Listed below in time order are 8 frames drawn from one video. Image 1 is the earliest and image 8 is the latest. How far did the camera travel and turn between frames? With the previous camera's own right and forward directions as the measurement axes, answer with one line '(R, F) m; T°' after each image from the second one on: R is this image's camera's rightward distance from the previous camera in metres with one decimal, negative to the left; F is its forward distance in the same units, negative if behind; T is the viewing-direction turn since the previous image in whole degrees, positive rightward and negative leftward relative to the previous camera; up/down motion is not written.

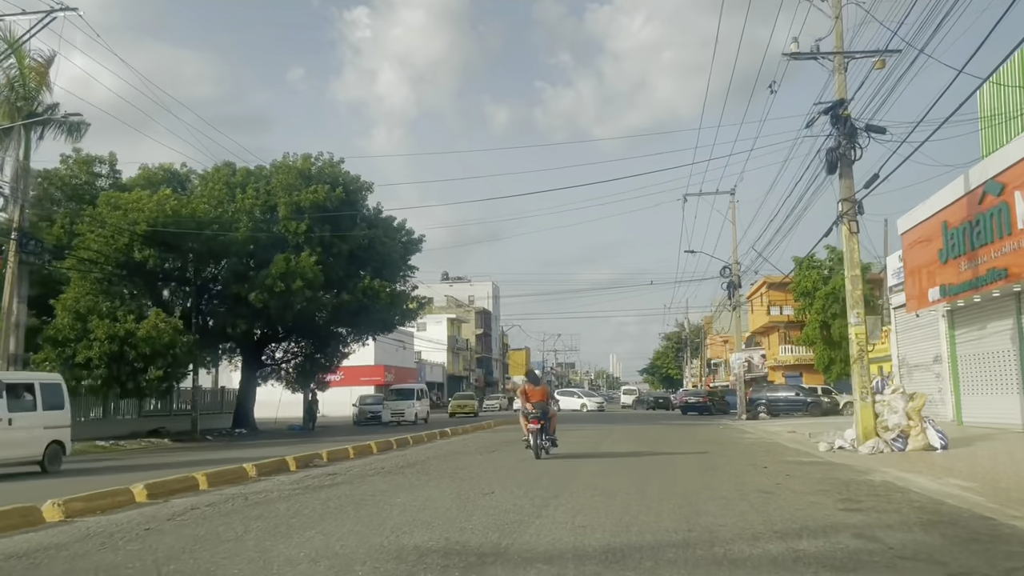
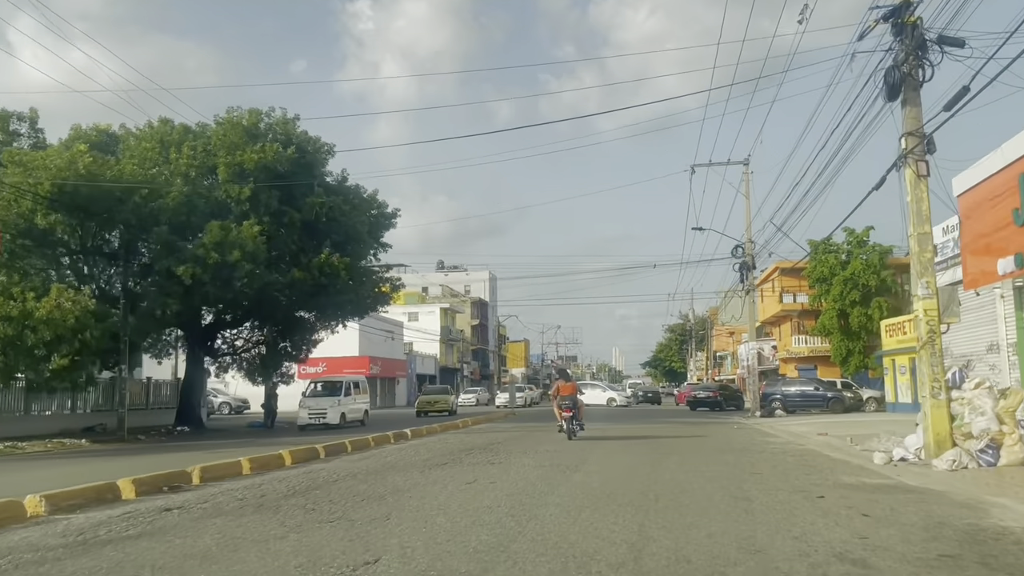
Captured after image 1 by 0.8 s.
(+0.8, +4.6) m; 0°
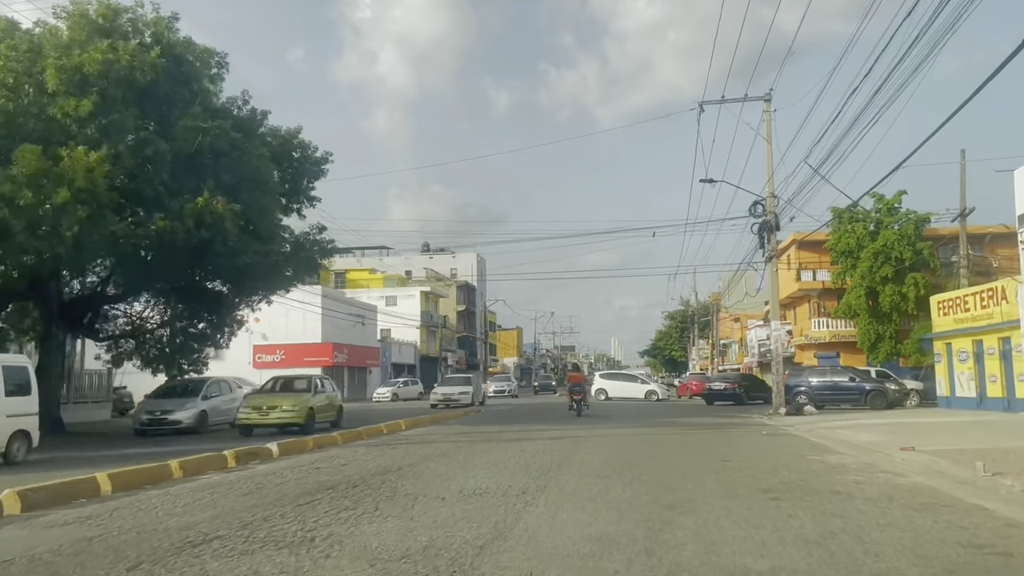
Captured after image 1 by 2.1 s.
(+1.3, +7.5) m; 0°
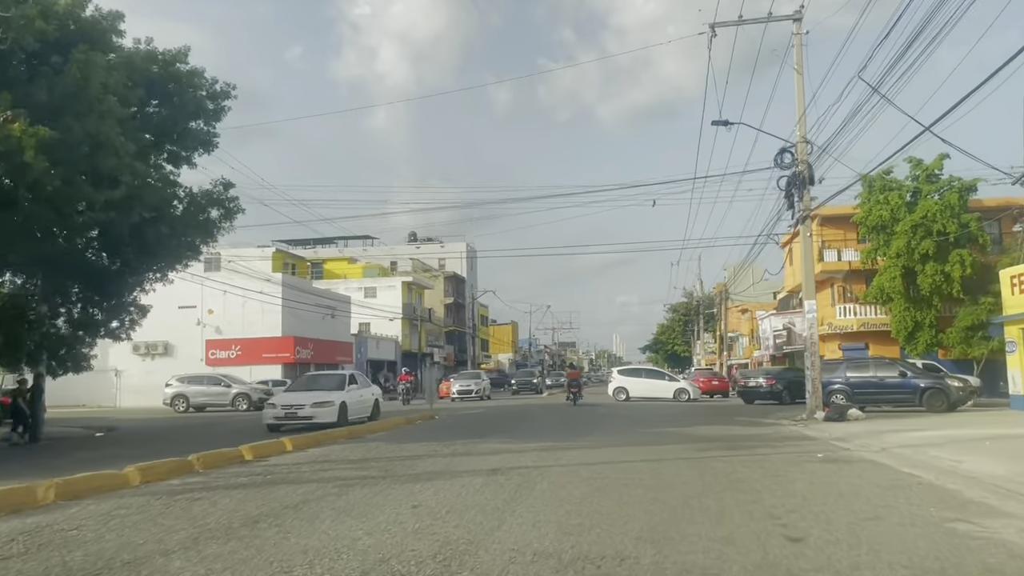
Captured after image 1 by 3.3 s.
(+1.2, +6.6) m; 0°
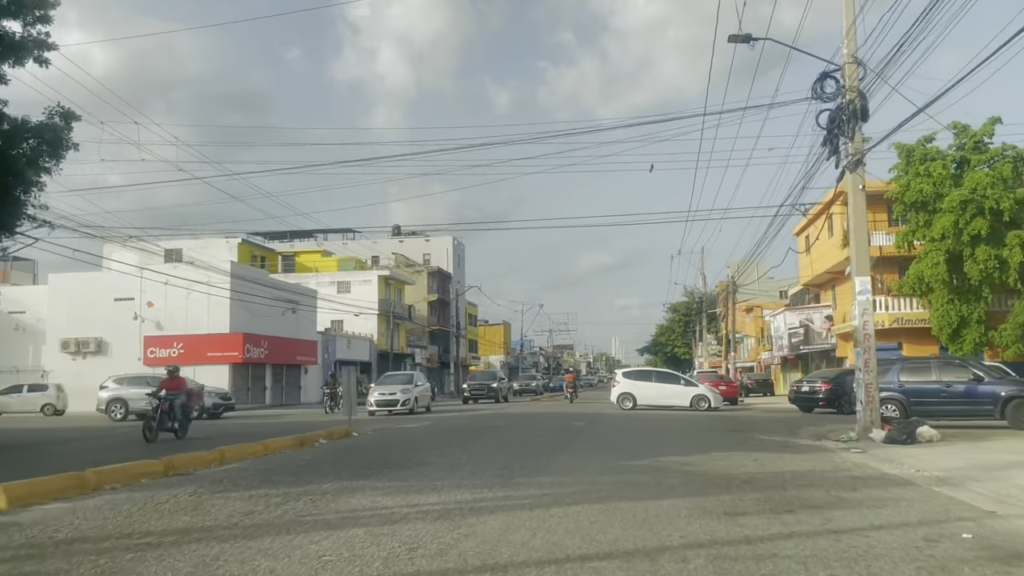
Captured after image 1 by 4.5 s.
(+1.2, +6.3) m; 0°
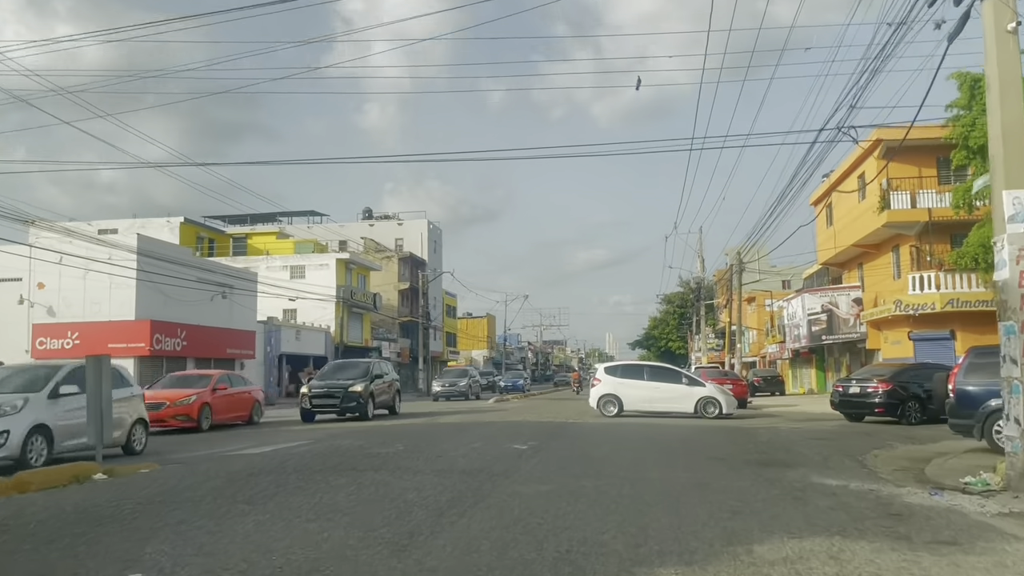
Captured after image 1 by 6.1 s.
(+1.5, +7.9) m; 0°
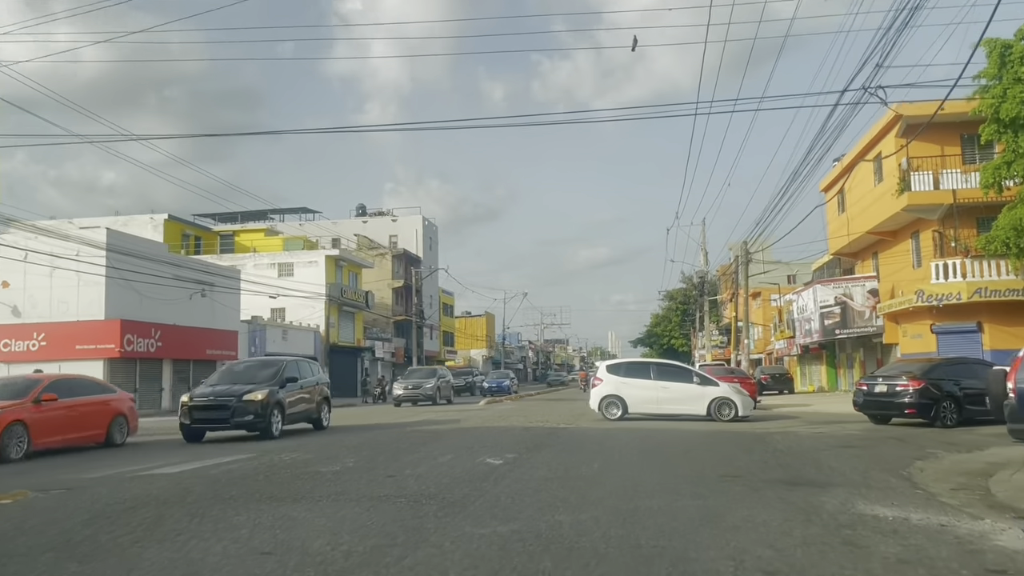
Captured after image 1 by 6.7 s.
(+0.4, +2.3) m; 0°
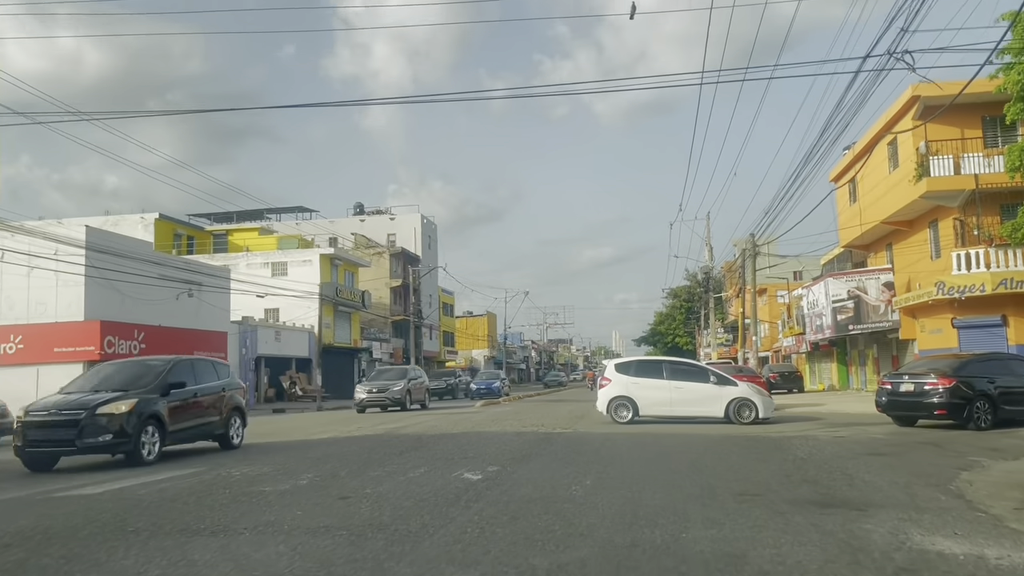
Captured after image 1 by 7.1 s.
(+0.3, +1.6) m; 0°
